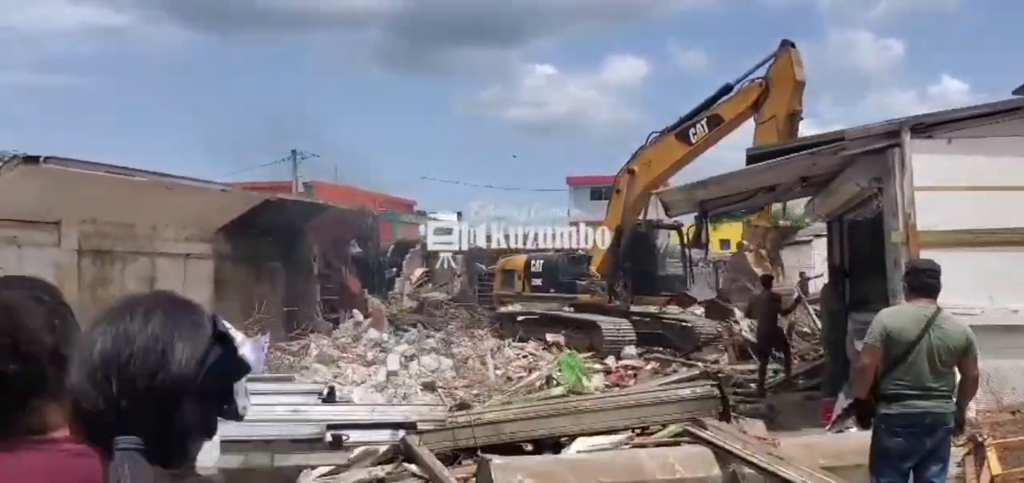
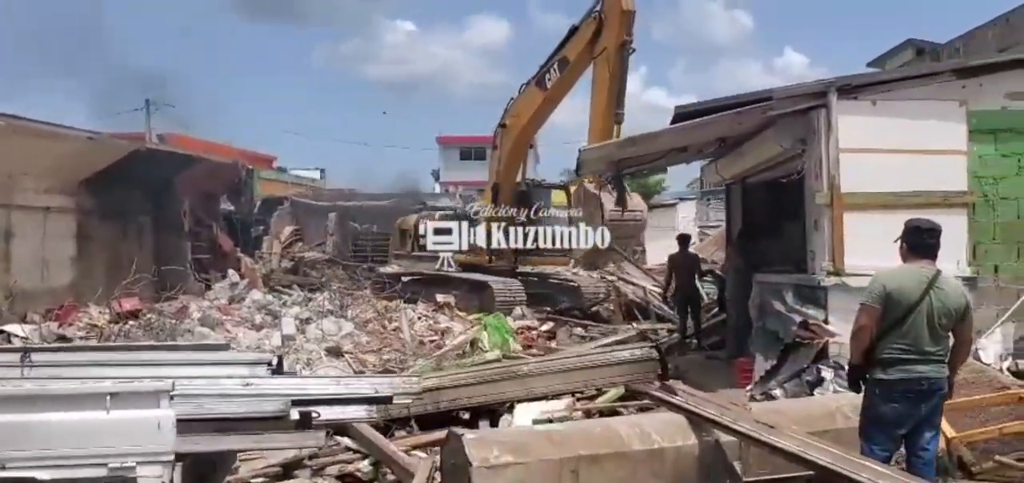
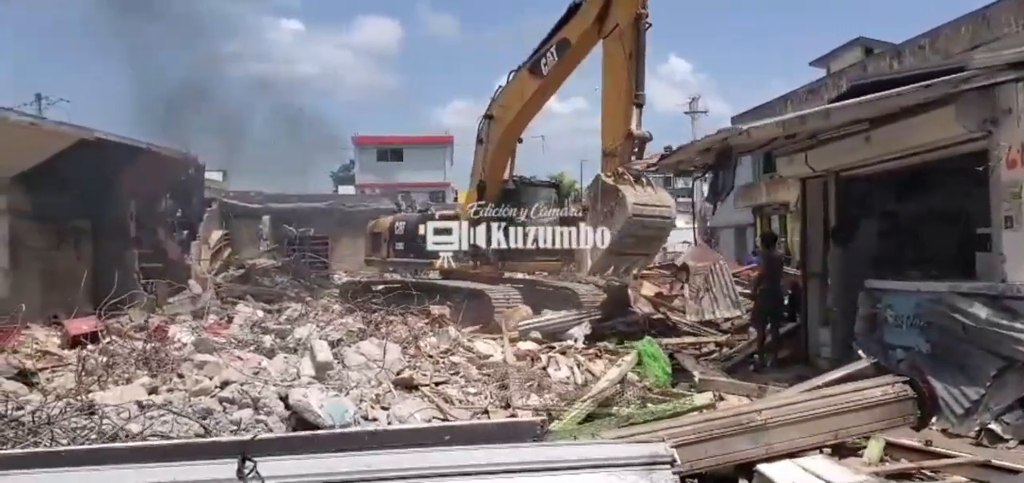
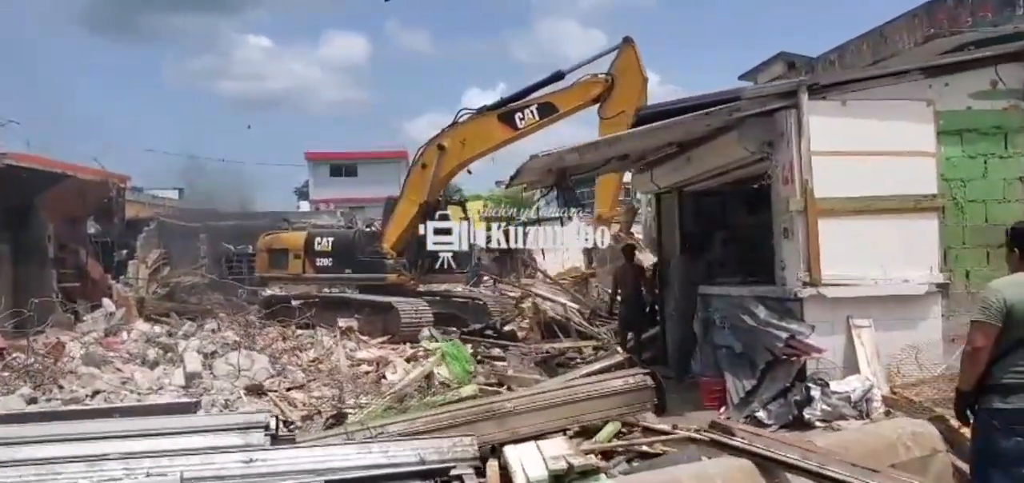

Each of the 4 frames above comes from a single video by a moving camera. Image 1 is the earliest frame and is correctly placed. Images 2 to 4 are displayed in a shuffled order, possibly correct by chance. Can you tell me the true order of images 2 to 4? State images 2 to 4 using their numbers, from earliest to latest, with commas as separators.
2, 4, 3
